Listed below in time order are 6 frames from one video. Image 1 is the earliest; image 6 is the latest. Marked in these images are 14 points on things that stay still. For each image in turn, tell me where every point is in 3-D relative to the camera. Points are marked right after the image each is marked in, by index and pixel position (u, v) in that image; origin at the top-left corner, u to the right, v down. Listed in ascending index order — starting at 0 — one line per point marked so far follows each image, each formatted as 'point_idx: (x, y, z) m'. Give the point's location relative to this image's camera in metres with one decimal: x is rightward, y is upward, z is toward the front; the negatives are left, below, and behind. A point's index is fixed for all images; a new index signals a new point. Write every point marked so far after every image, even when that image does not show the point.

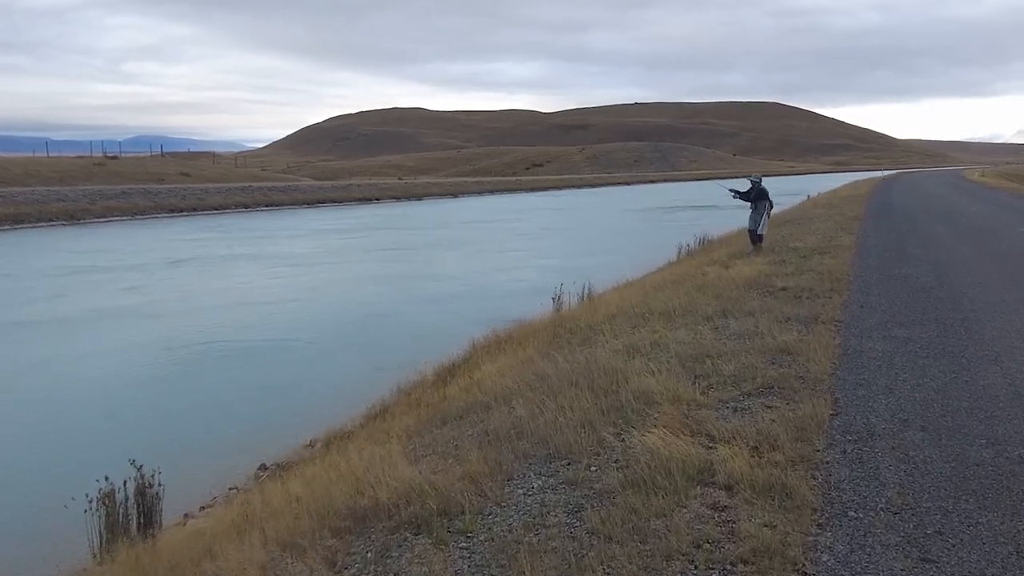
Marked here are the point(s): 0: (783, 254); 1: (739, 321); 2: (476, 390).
0: (+6.2, +0.8, +17.6) m
1: (+2.4, -0.4, +8.1) m
2: (-0.3, -0.8, +6.0) m
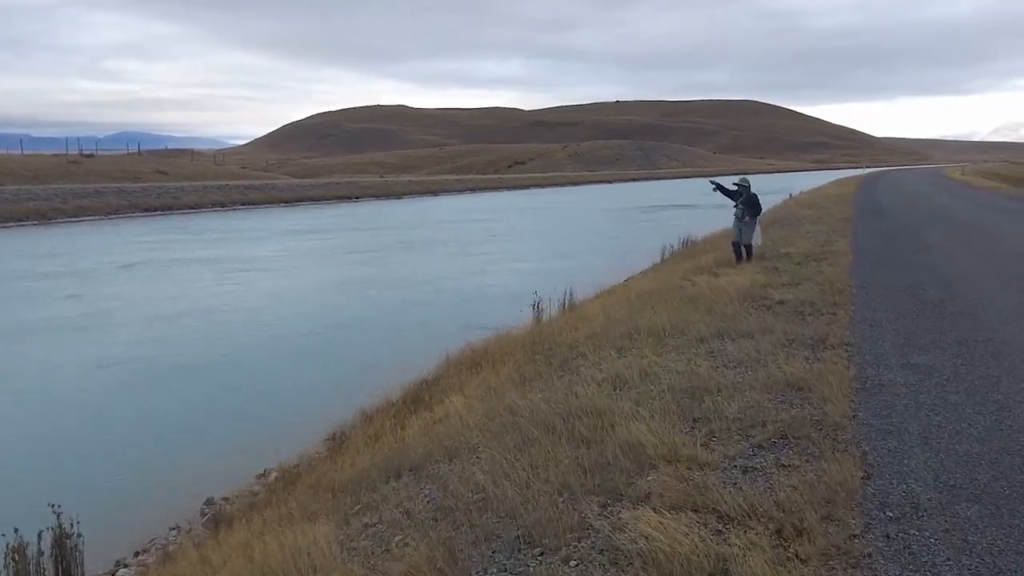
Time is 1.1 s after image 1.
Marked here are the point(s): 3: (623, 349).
0: (+5.8, +0.6, +16.9) m
1: (+2.1, -0.6, +7.3) m
2: (-0.5, -1.0, +5.2) m
3: (+1.2, -0.7, +8.3) m
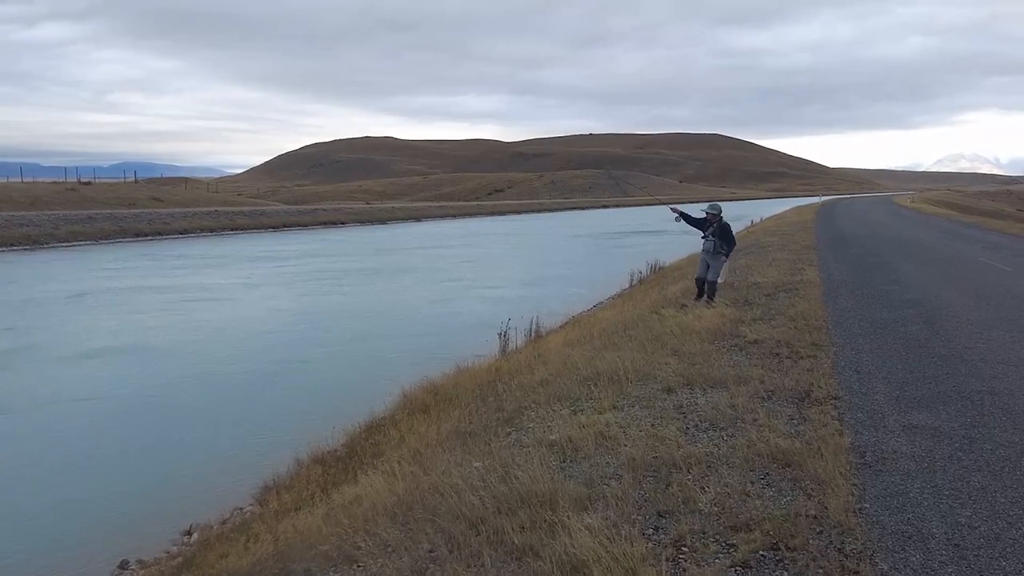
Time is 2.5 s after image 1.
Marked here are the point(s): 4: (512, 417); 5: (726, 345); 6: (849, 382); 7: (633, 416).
0: (+4.9, -0.1, +16.1) m
1: (+1.6, -0.9, +6.3) m
2: (-0.9, -1.3, +4.1) m
3: (+0.6, -1.1, +7.3) m
4: (0.0, -1.3, +7.6) m
5: (+2.7, -0.7, +9.7) m
6: (+2.8, -0.8, +6.5) m
7: (+1.0, -1.0, +6.2) m
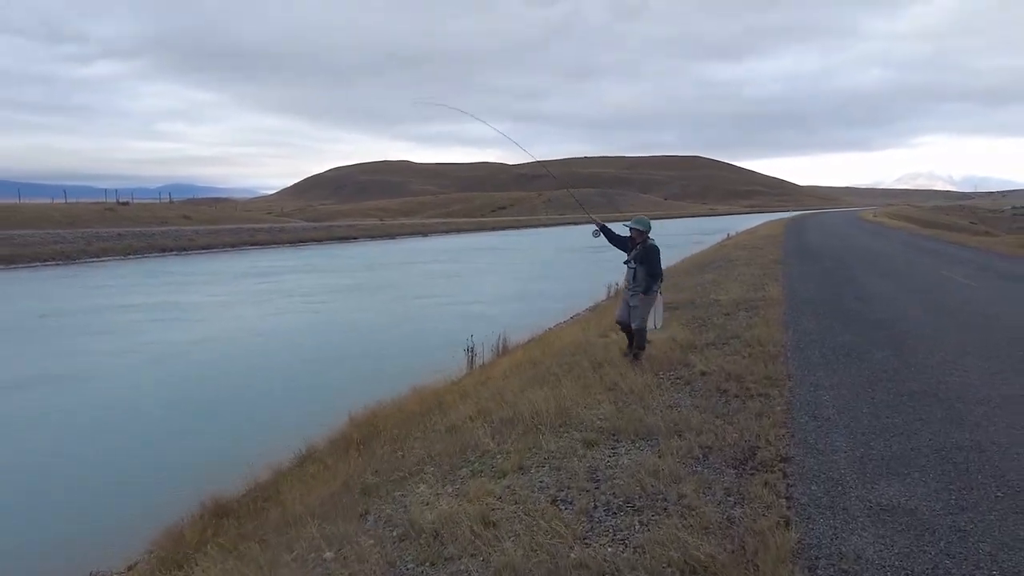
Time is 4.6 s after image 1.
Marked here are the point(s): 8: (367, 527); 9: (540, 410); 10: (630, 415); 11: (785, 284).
0: (+3.7, -0.4, +15.0) m
1: (+0.8, -1.1, +5.1) m
2: (-1.7, -1.5, +2.8) m
3: (-0.2, -1.3, +6.0) m
4: (-0.8, -1.5, +6.3) m
5: (+1.7, -1.0, +8.5) m
6: (+2.0, -1.0, +5.3) m
7: (+0.1, -1.2, +4.9) m
8: (-1.0, -1.4, +4.9) m
9: (+0.3, -1.1, +7.3) m
10: (+1.0, -1.1, +6.5) m
11: (+6.7, +0.1, +19.1) m
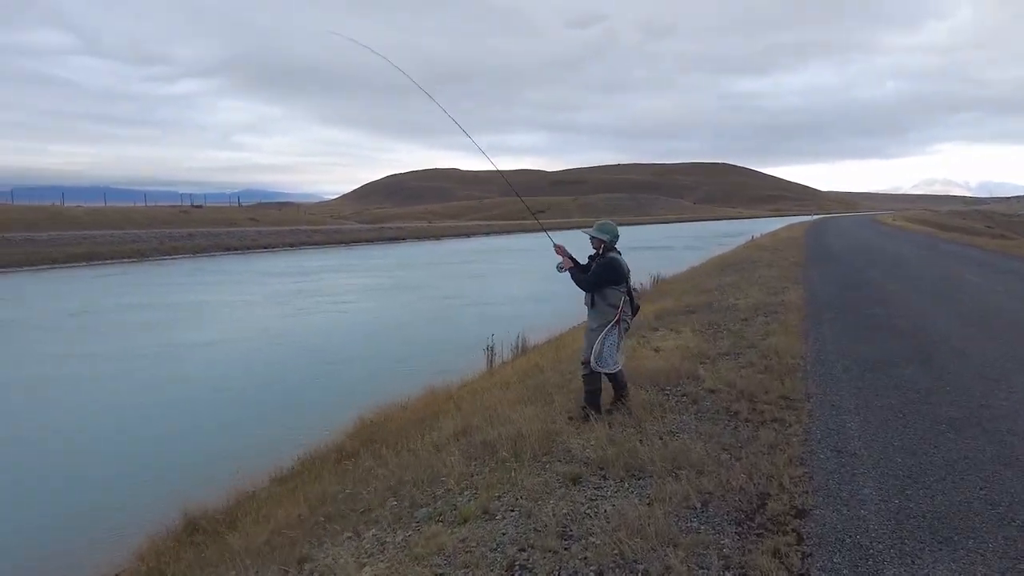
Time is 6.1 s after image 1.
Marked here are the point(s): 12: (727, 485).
0: (+3.7, -0.5, +14.0) m
1: (+0.5, -1.2, +4.2) m
2: (-1.9, -1.6, +1.9) m
3: (-0.4, -1.4, +5.1) m
4: (-1.0, -1.6, +5.4) m
5: (+1.6, -1.0, +7.5) m
6: (+1.8, -1.1, +4.4) m
7: (-0.1, -1.3, +4.0) m
8: (-1.2, -1.5, +4.0) m
9: (+0.1, -1.2, +6.4) m
10: (+0.8, -1.1, +5.6) m
11: (+6.8, 0.0, +18.1) m
12: (+1.2, -1.1, +4.4) m
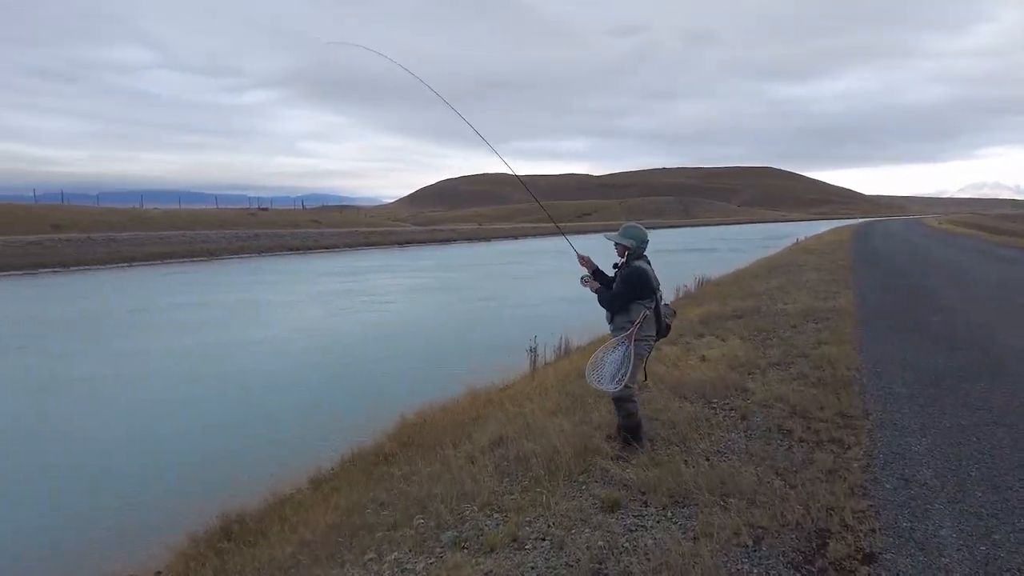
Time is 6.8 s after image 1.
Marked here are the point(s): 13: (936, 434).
0: (+4.4, -0.6, +13.4) m
1: (+0.7, -1.3, +3.8) m
2: (-1.9, -1.6, +1.7) m
3: (-0.2, -1.4, +4.7) m
4: (-0.8, -1.6, +5.1) m
5: (+1.9, -1.1, +7.1) m
6: (+1.9, -1.2, +3.9) m
7: (0.0, -1.4, +3.6) m
8: (-1.1, -1.5, +3.7) m
9: (+0.3, -1.3, +6.1) m
10: (+1.0, -1.2, +5.2) m
11: (+7.7, -0.1, +17.3) m
12: (+1.4, -1.2, +3.9) m
13: (+3.2, -1.1, +5.7) m
